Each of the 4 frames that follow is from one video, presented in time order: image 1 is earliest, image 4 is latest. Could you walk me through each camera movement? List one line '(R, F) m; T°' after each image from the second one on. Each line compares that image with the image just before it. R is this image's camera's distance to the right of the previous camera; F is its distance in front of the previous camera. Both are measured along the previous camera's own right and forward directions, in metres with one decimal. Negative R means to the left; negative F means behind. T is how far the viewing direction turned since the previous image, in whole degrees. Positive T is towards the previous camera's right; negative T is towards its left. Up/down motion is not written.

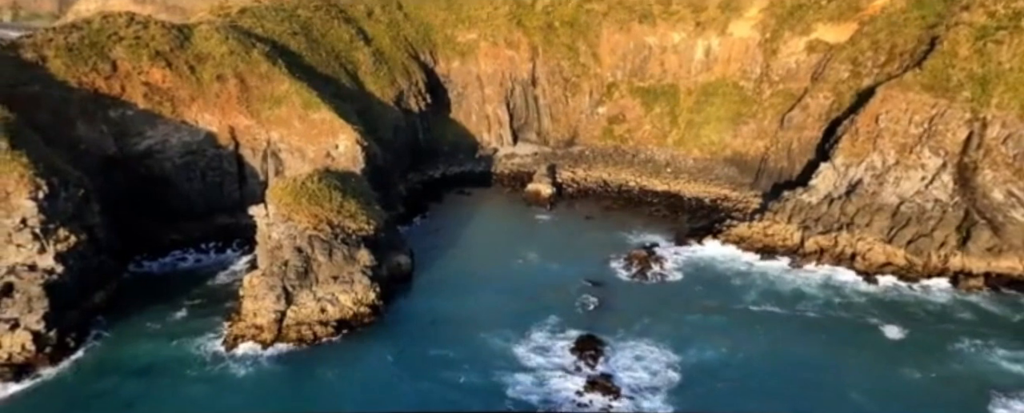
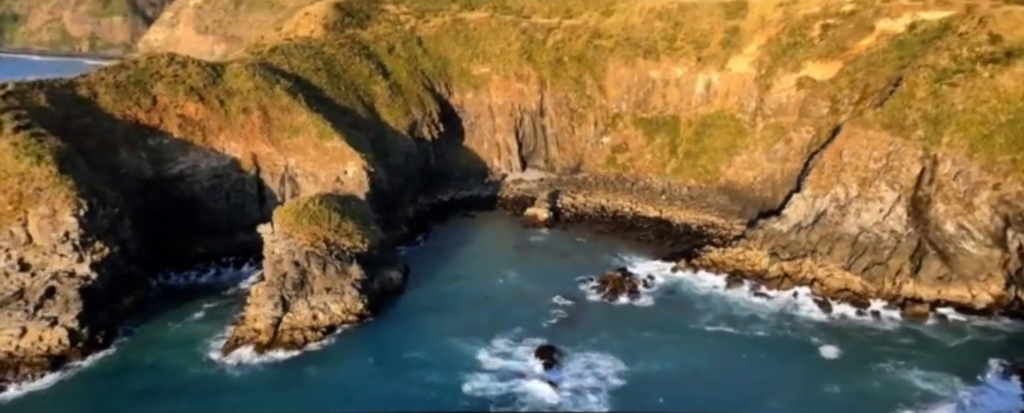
(+4.0, -4.4) m; -4°
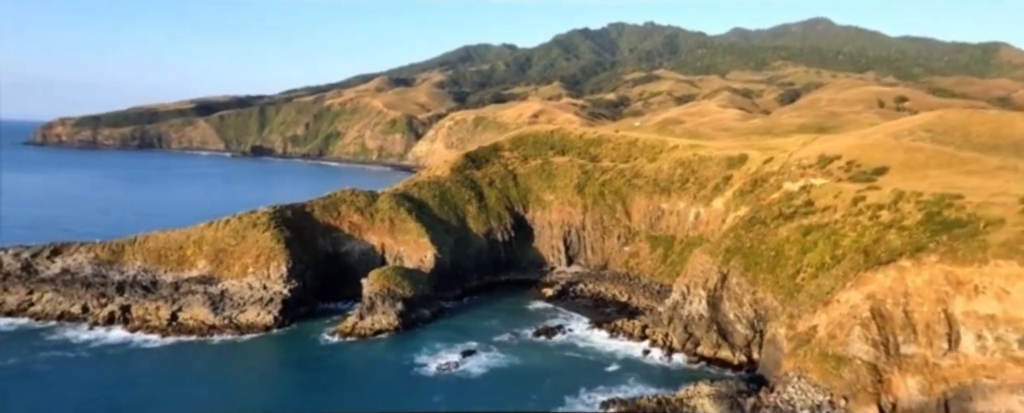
(+30.6, -33.6) m; -21°
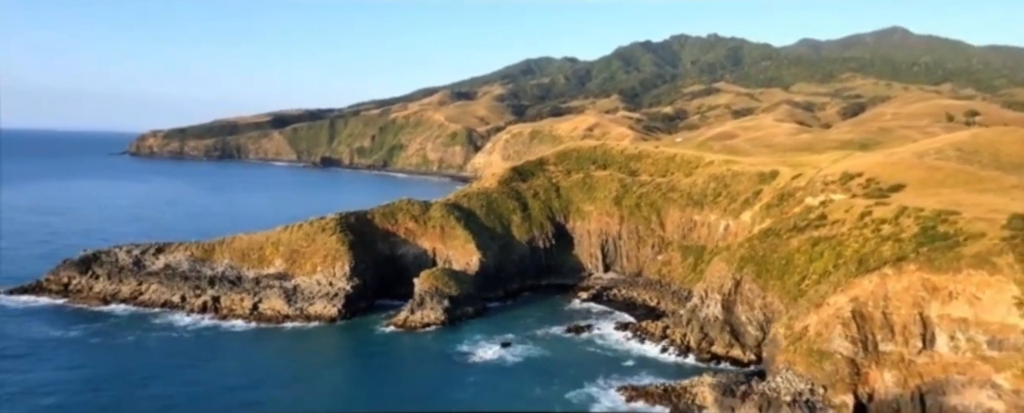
(+3.2, -9.2) m; -5°
